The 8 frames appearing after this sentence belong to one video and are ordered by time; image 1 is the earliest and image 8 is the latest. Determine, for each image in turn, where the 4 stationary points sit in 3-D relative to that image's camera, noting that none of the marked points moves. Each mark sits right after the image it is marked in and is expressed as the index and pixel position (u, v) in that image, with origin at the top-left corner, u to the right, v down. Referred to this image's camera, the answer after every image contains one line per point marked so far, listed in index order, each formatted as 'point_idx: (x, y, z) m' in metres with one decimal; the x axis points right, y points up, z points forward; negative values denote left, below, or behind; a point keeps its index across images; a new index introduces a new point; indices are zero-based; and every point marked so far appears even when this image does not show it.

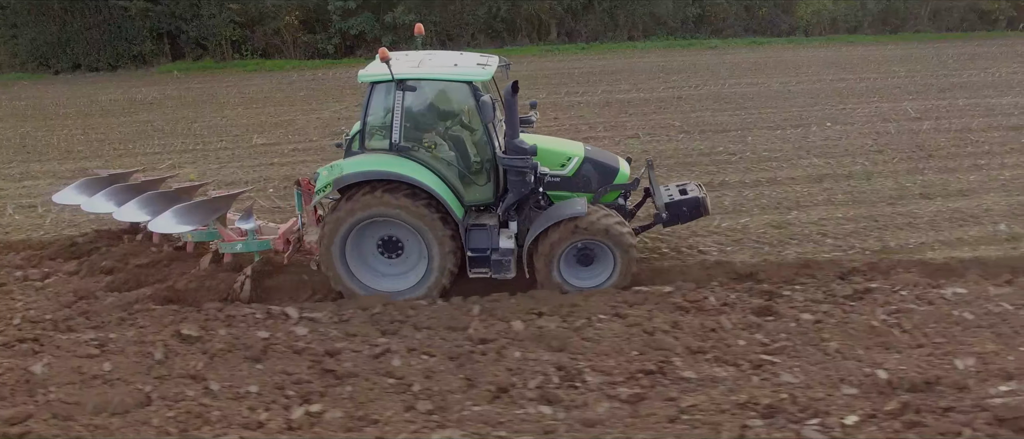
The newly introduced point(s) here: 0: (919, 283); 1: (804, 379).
0: (+2.6, -0.4, +5.1) m
1: (+1.5, -0.8, +4.0) m
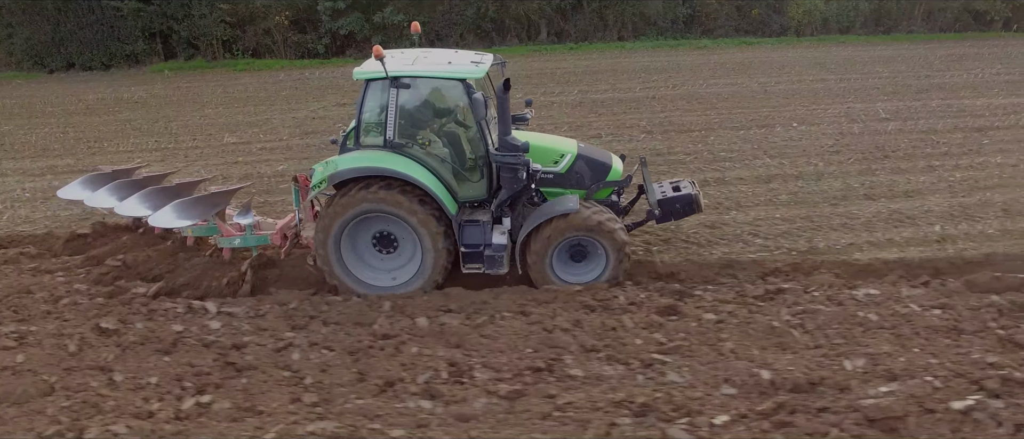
0: (+2.1, -0.4, +5.1) m
1: (+0.9, -0.8, +4.1) m
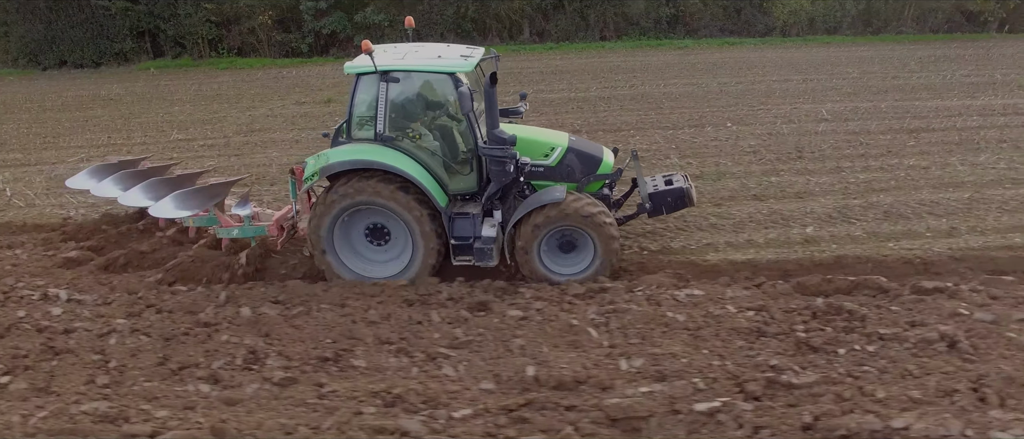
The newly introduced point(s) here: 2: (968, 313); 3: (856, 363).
0: (+1.0, -0.4, +5.0) m
1: (-0.3, -0.8, +4.1) m
2: (+2.6, -0.5, +4.5) m
3: (+1.8, -0.7, +4.0) m
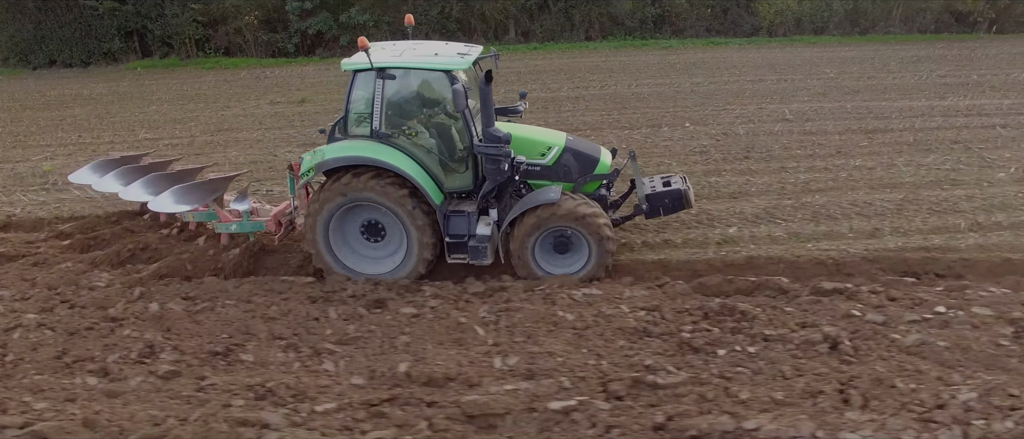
0: (+0.3, -0.4, +5.1) m
1: (-0.9, -0.8, +4.2) m
2: (+2.0, -0.5, +4.5) m
3: (+1.1, -0.7, +4.0) m
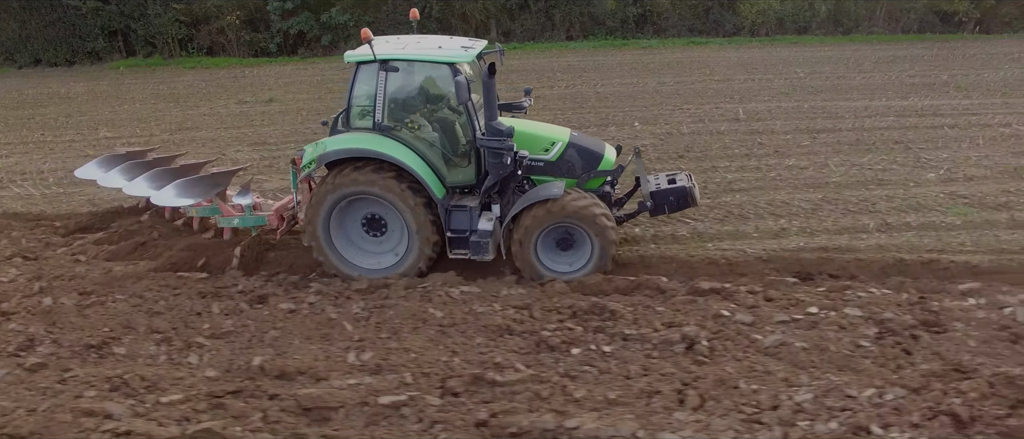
0: (-0.4, -0.4, +5.1) m
1: (-1.7, -0.8, +4.2) m
2: (+1.2, -0.5, +4.4) m
3: (+0.4, -0.7, +4.0) m
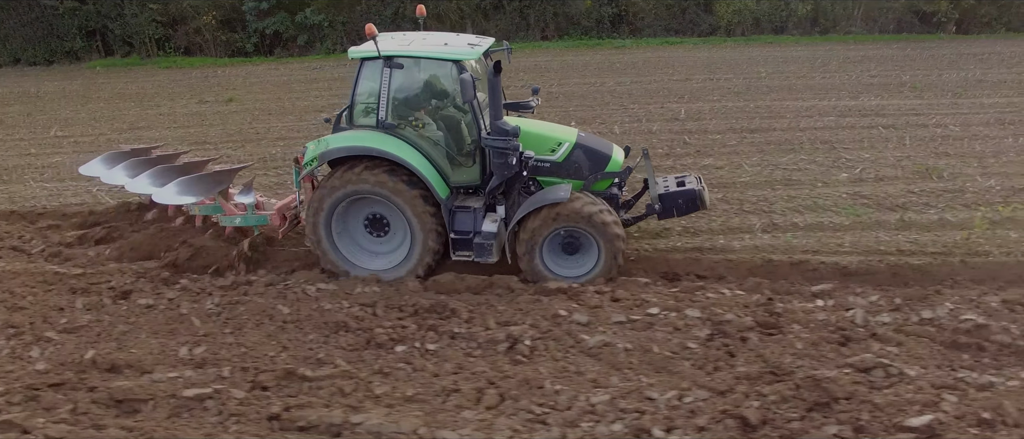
0: (-1.3, -0.4, +5.1) m
1: (-2.6, -0.7, +4.3) m
2: (+0.3, -0.5, +4.4) m
3: (-0.6, -0.7, +4.0) m
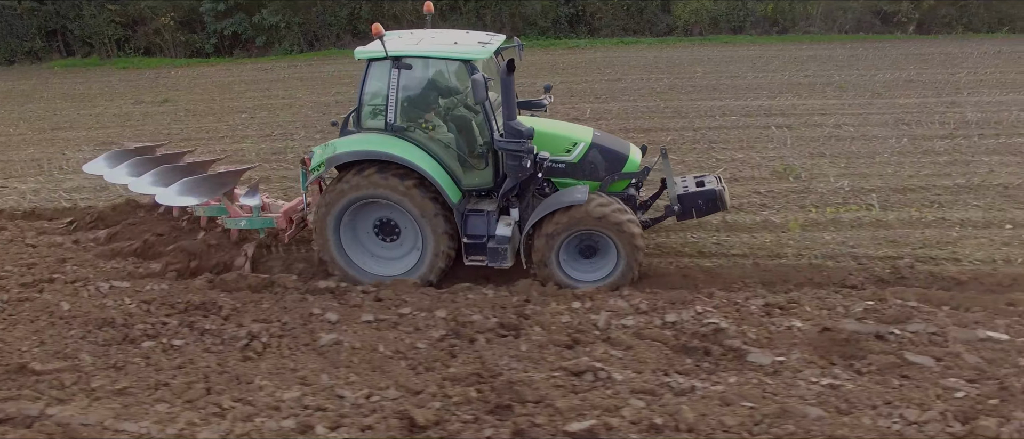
0: (-2.6, -0.4, +5.1) m
1: (-3.9, -0.7, +4.4) m
2: (-1.0, -0.5, +4.4) m
3: (-1.9, -0.7, +4.0) m
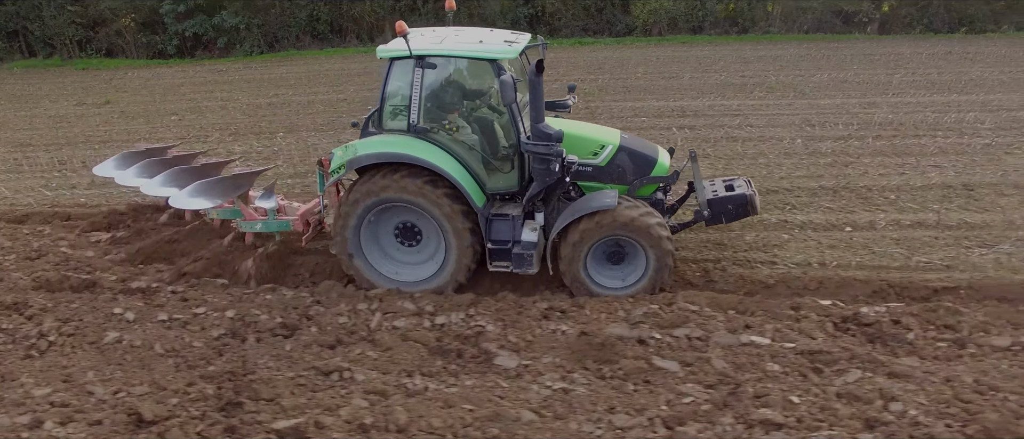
0: (-3.8, -0.4, +5.2) m
1: (-5.1, -0.7, +4.5) m
2: (-2.2, -0.5, +4.4) m
3: (-3.1, -0.7, +4.1) m
